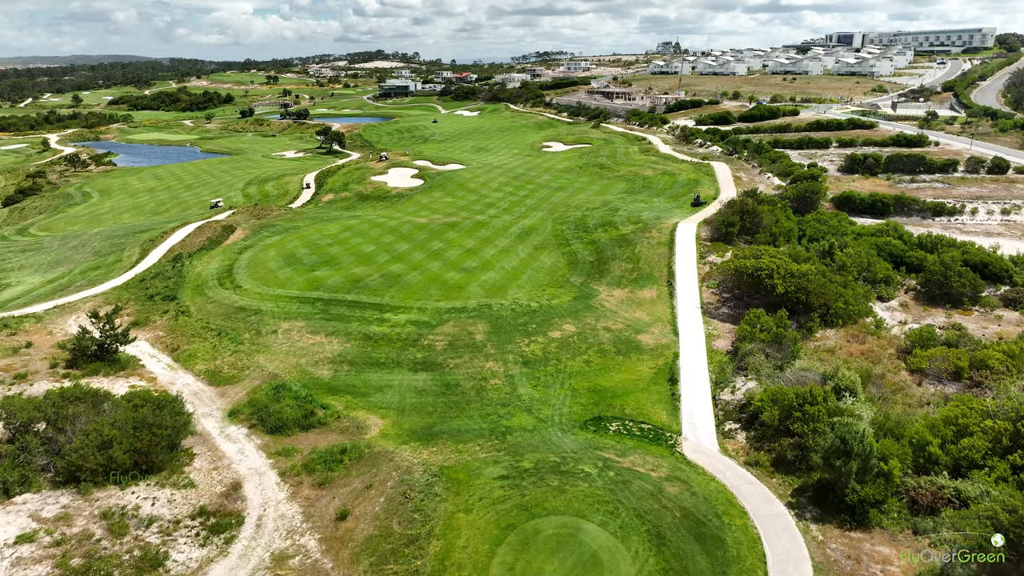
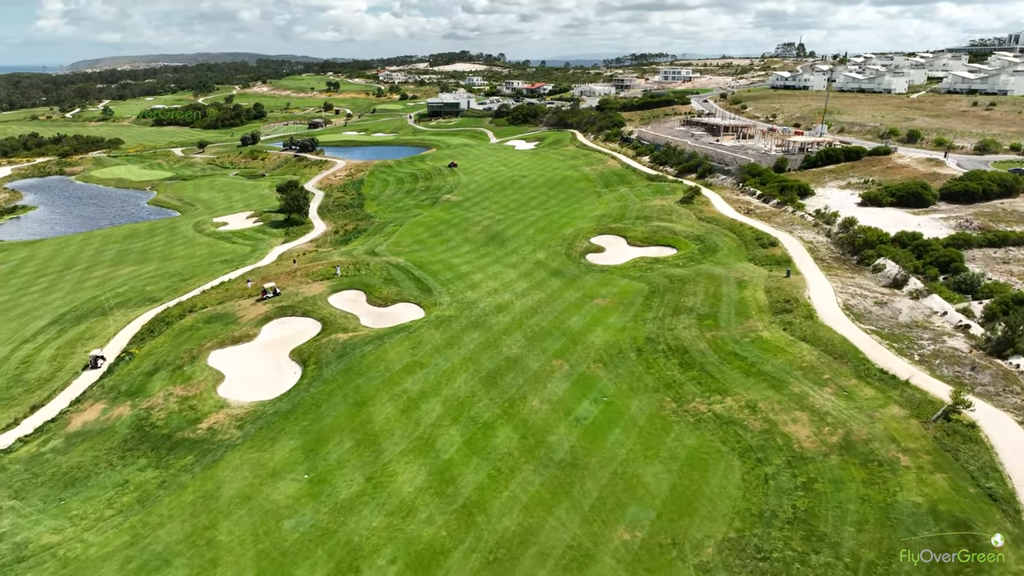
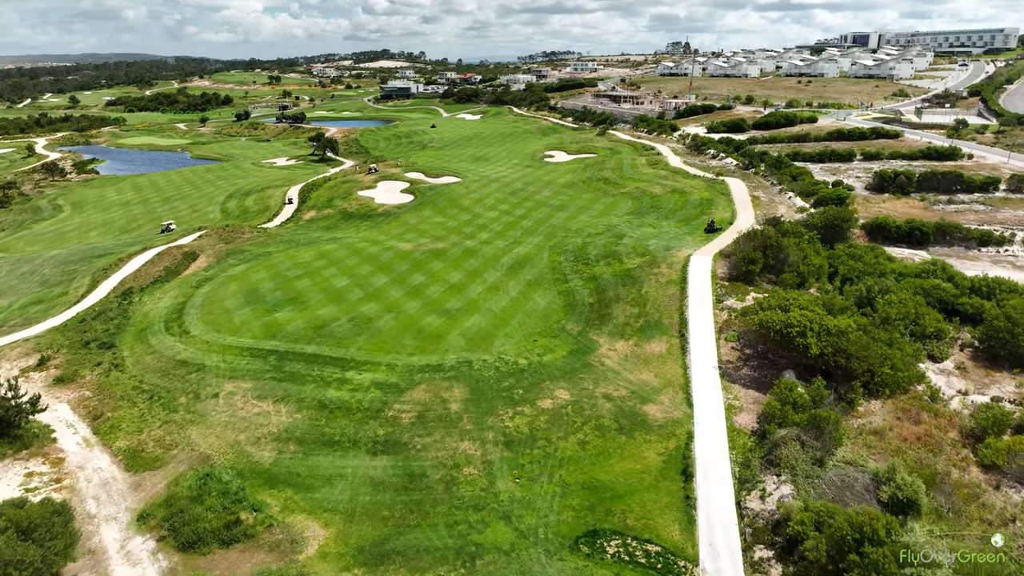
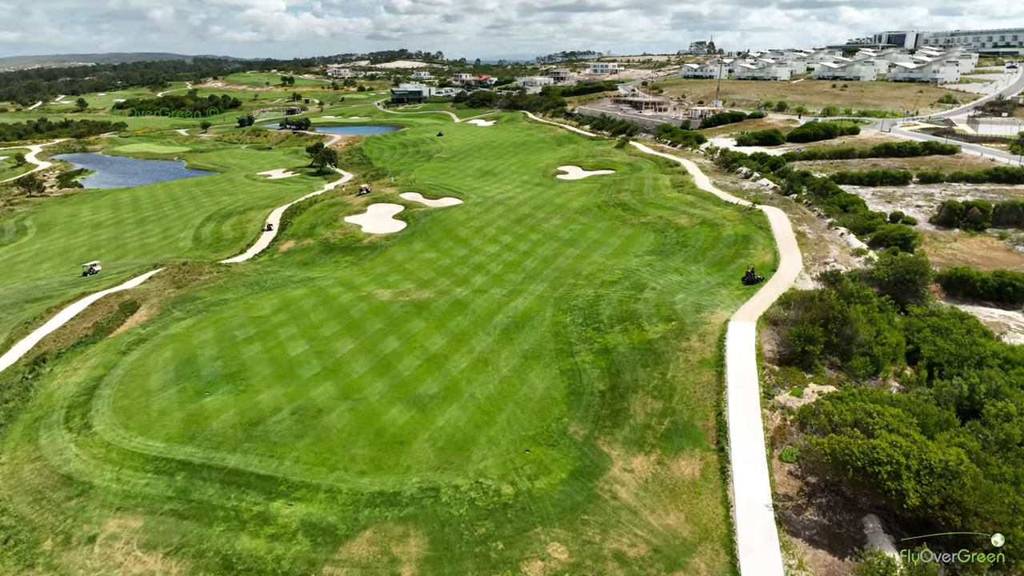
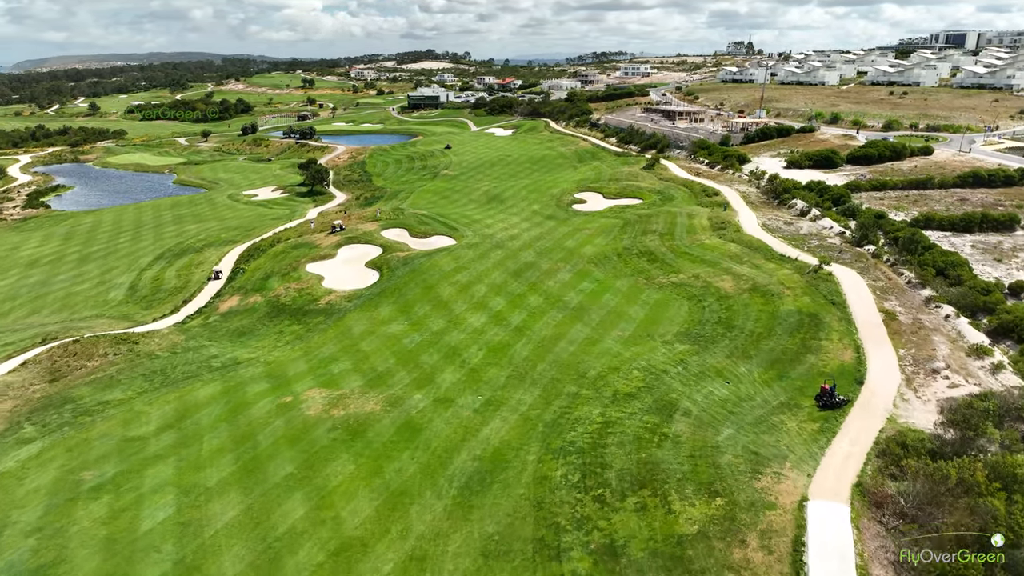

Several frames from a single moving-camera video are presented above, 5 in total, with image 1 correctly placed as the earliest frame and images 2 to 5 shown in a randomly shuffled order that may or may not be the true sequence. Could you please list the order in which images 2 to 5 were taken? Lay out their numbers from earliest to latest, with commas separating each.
3, 4, 5, 2
